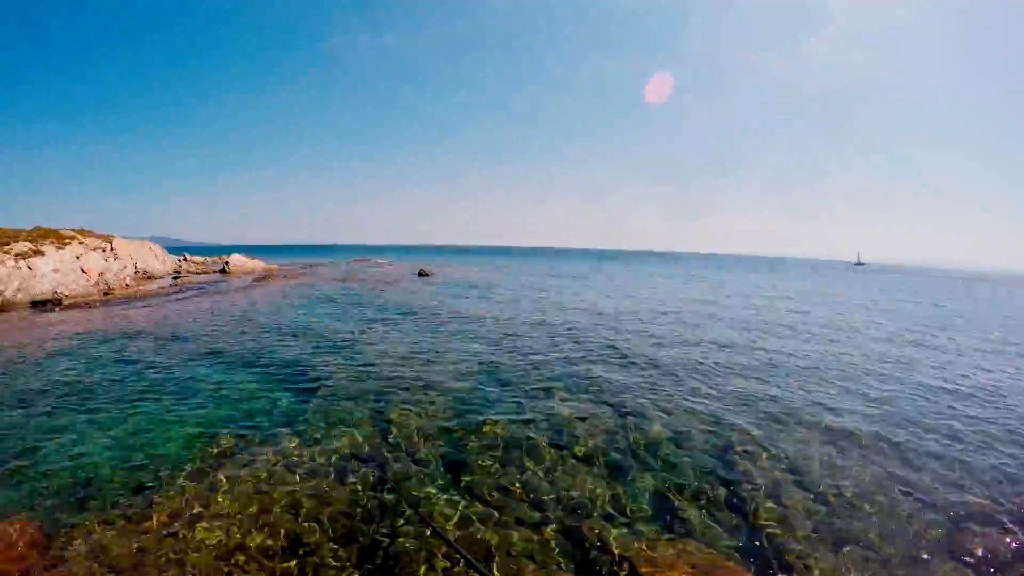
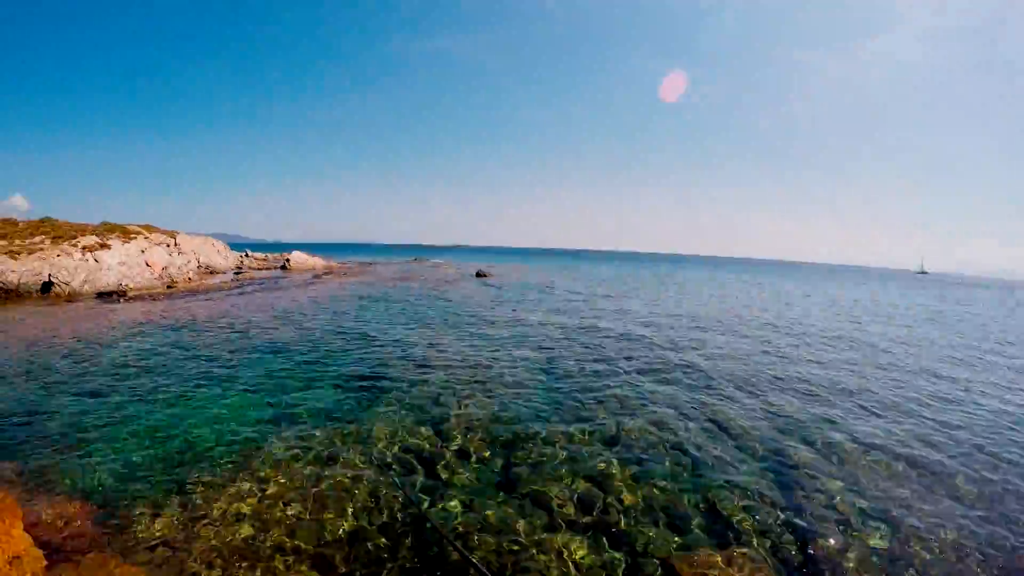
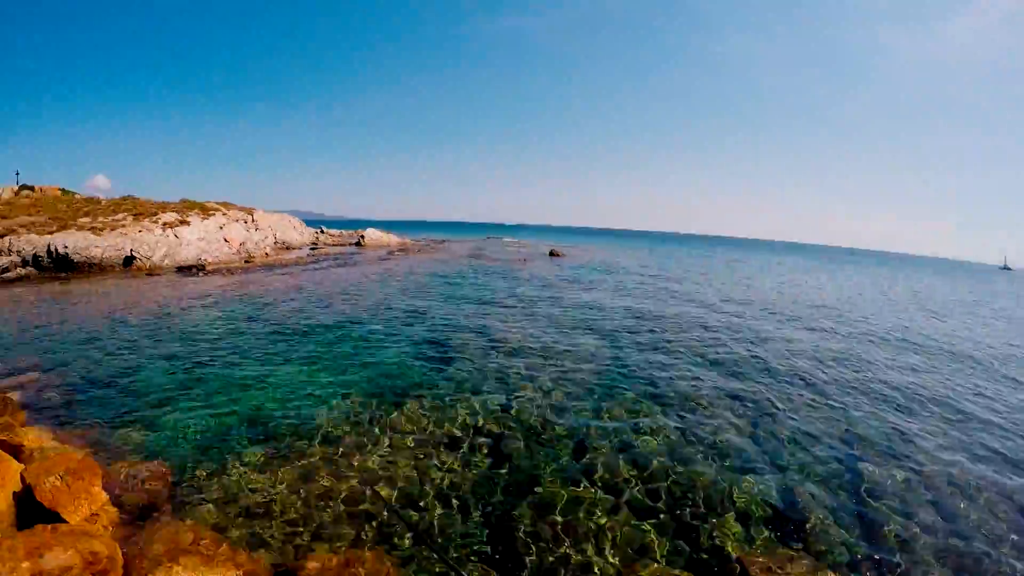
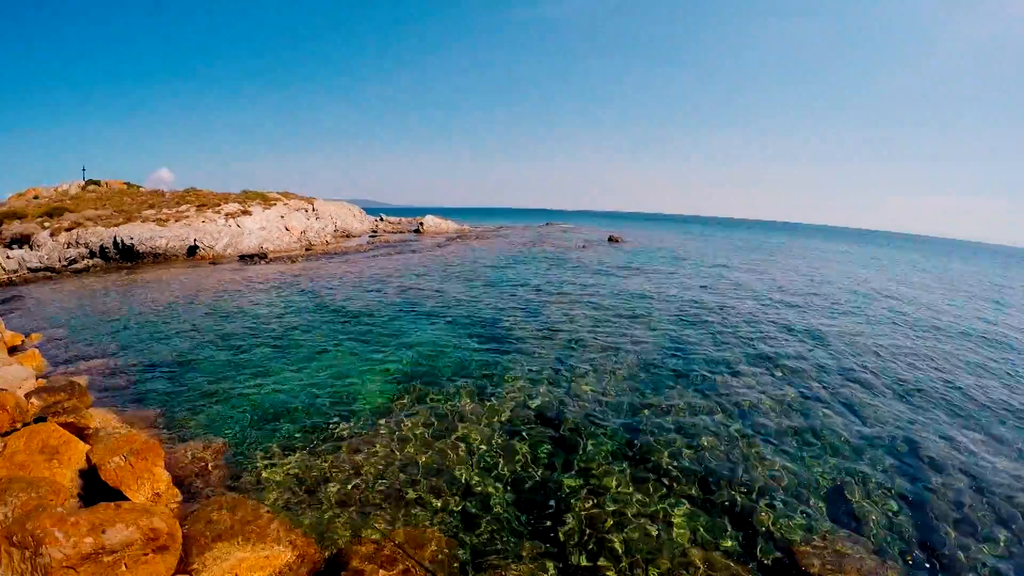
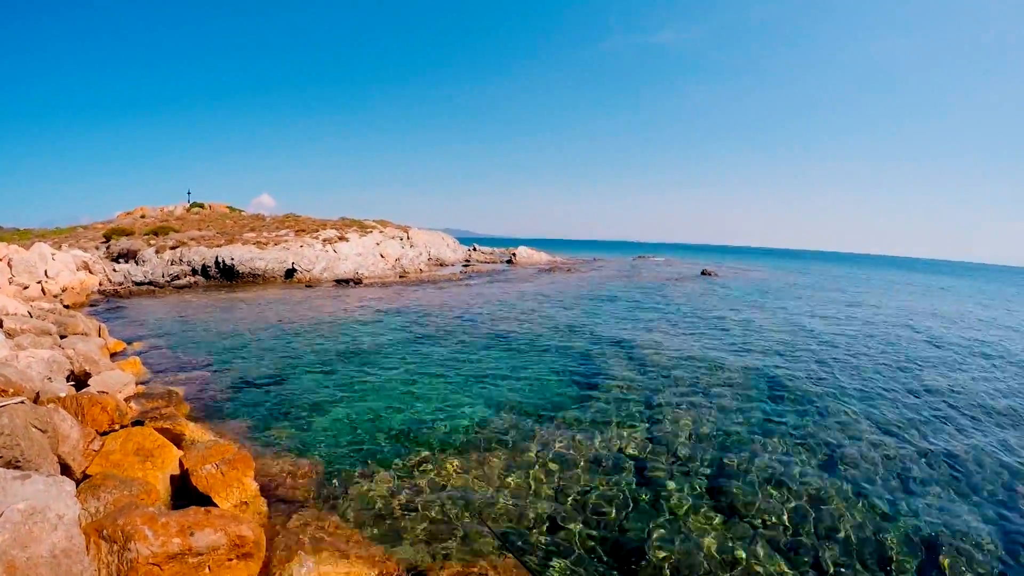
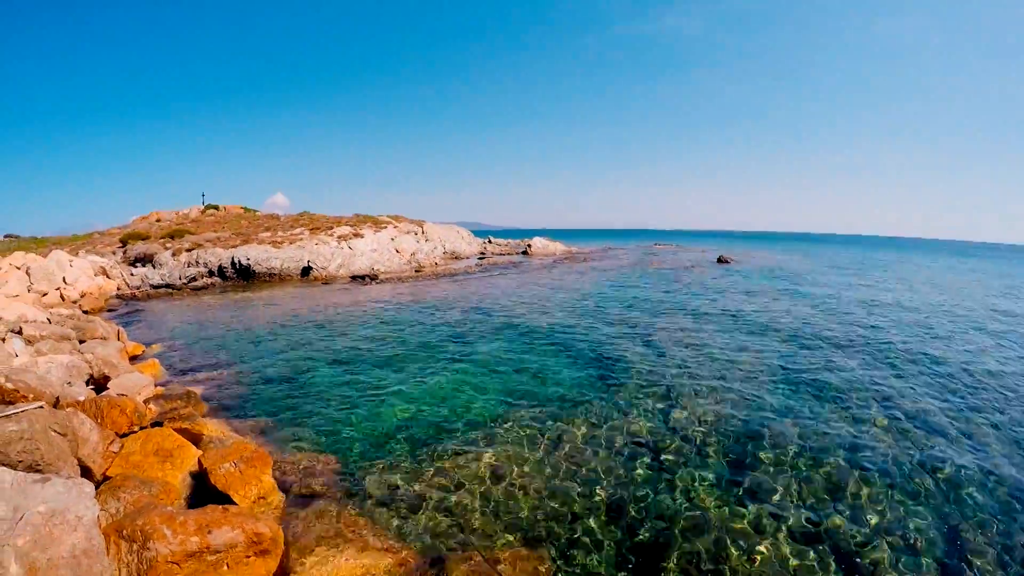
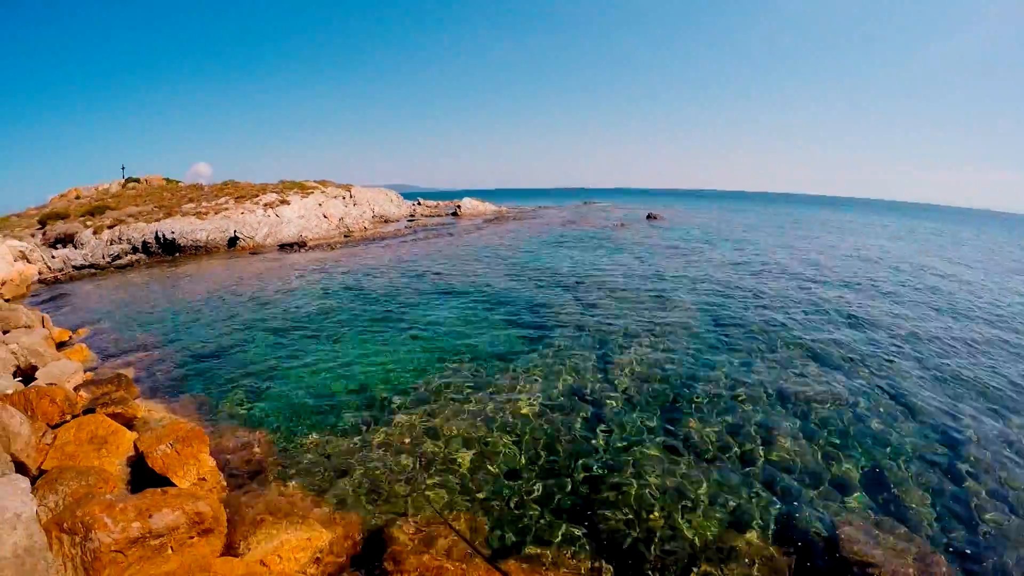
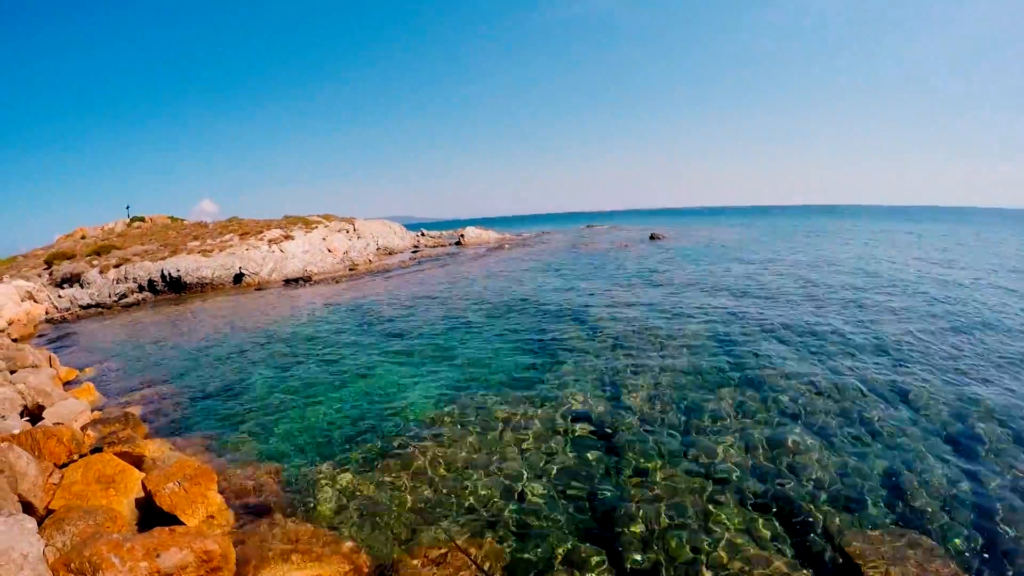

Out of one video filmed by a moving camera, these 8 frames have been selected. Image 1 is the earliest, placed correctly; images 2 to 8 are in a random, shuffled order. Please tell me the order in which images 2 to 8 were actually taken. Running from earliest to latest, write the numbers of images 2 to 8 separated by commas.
2, 3, 4, 7, 8, 6, 5
